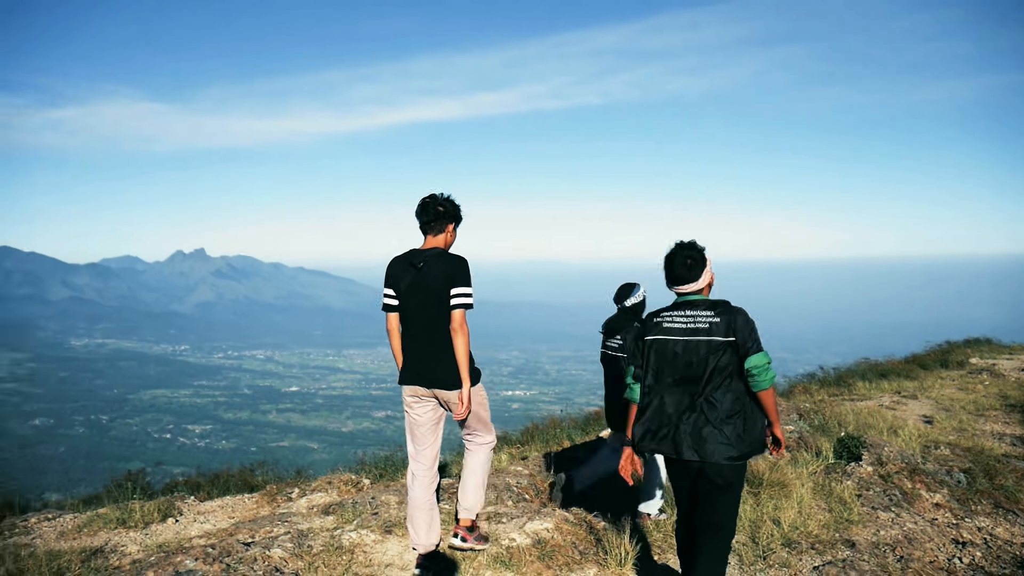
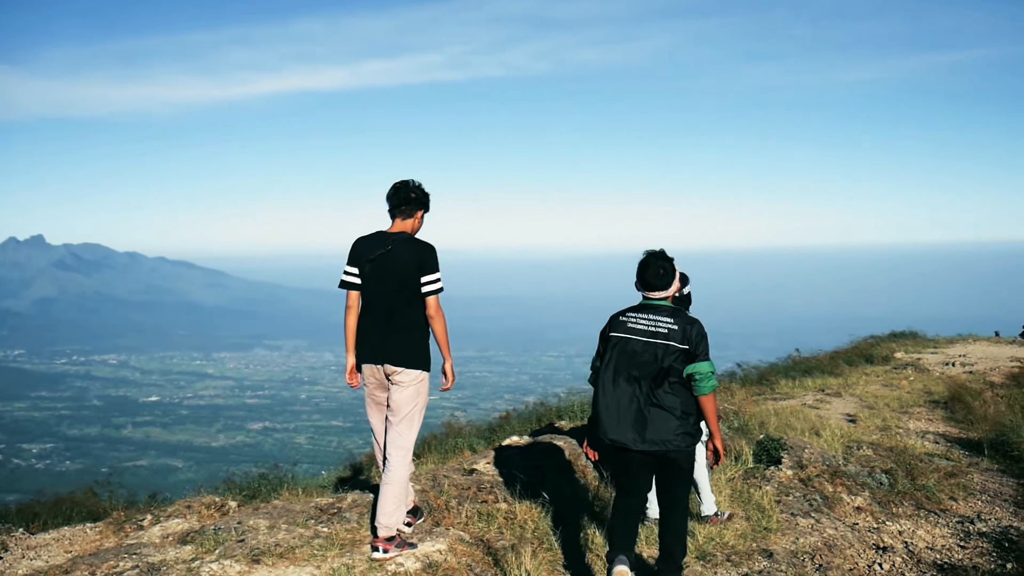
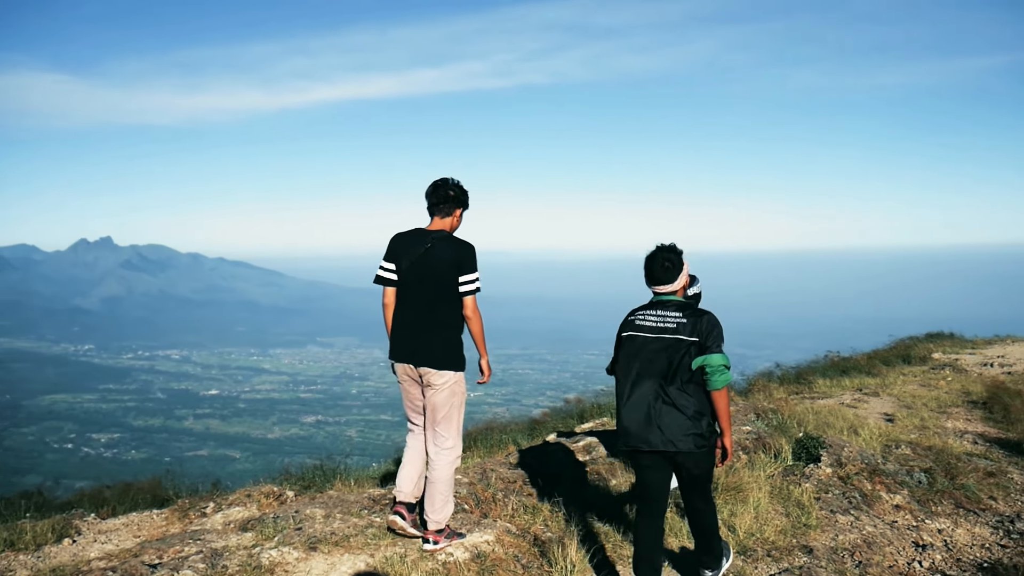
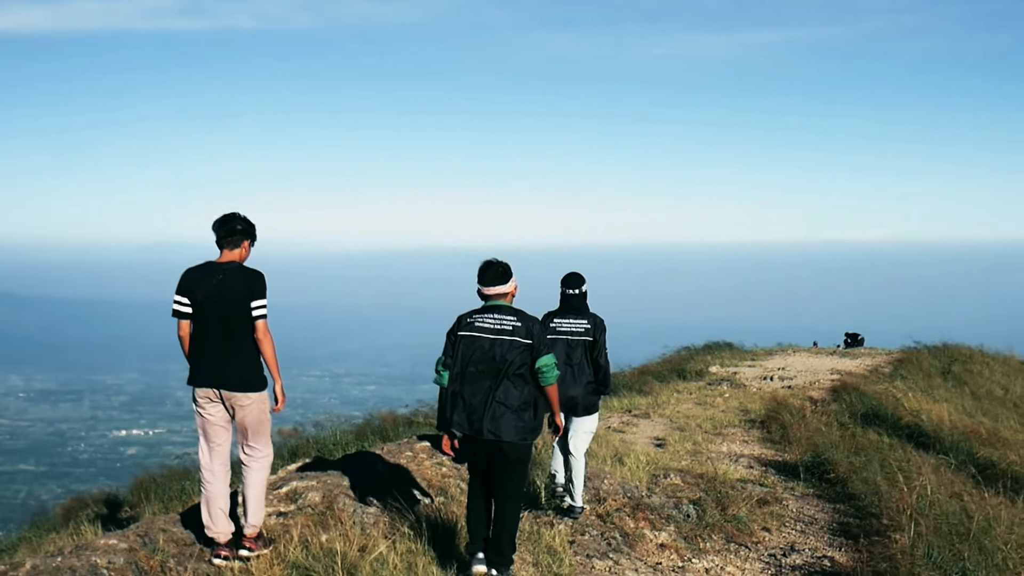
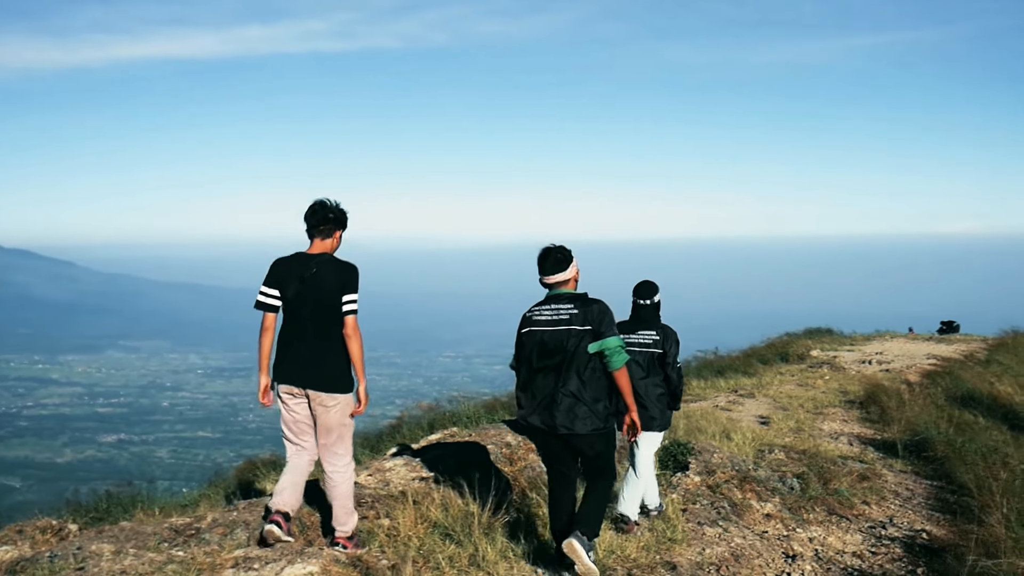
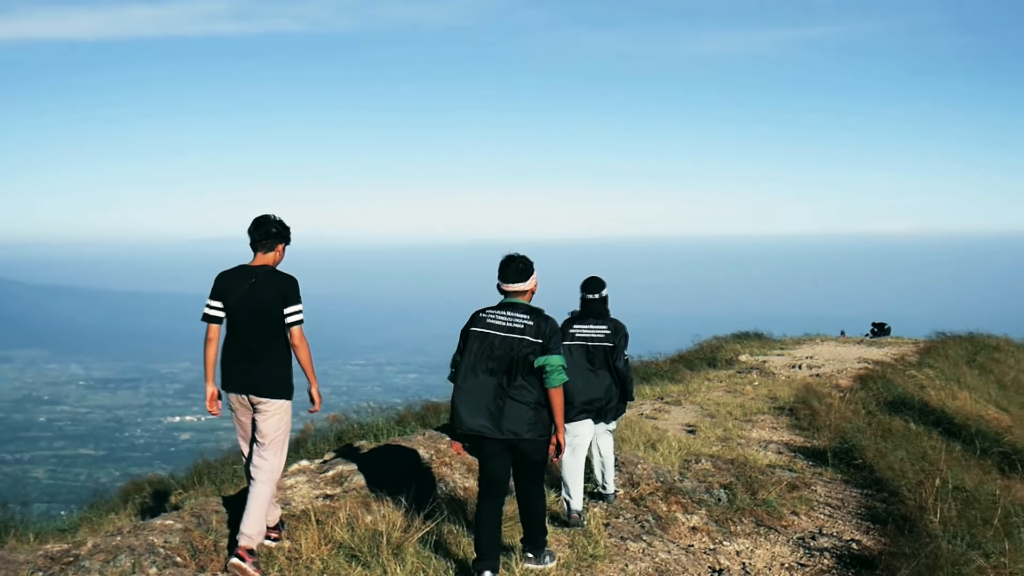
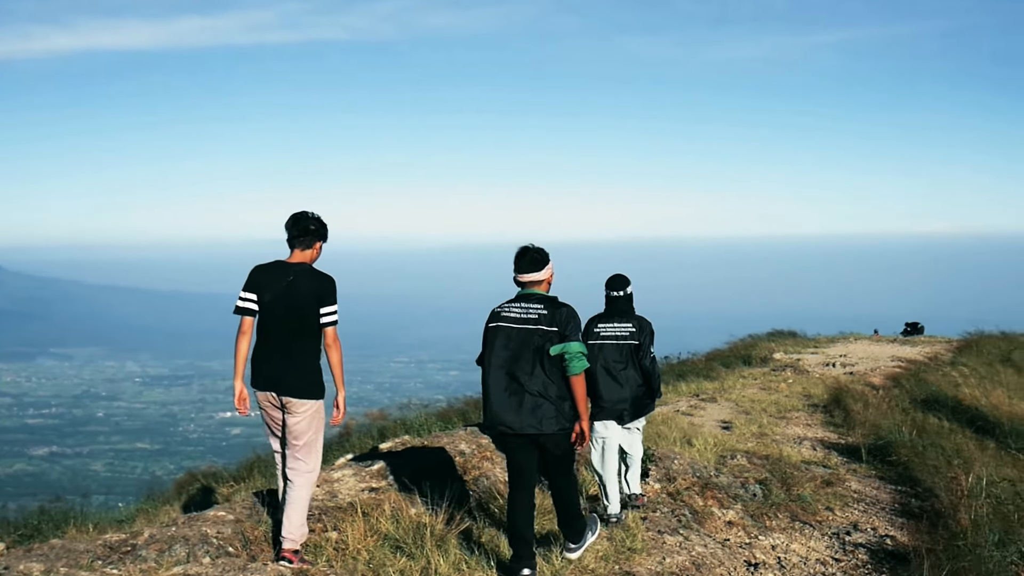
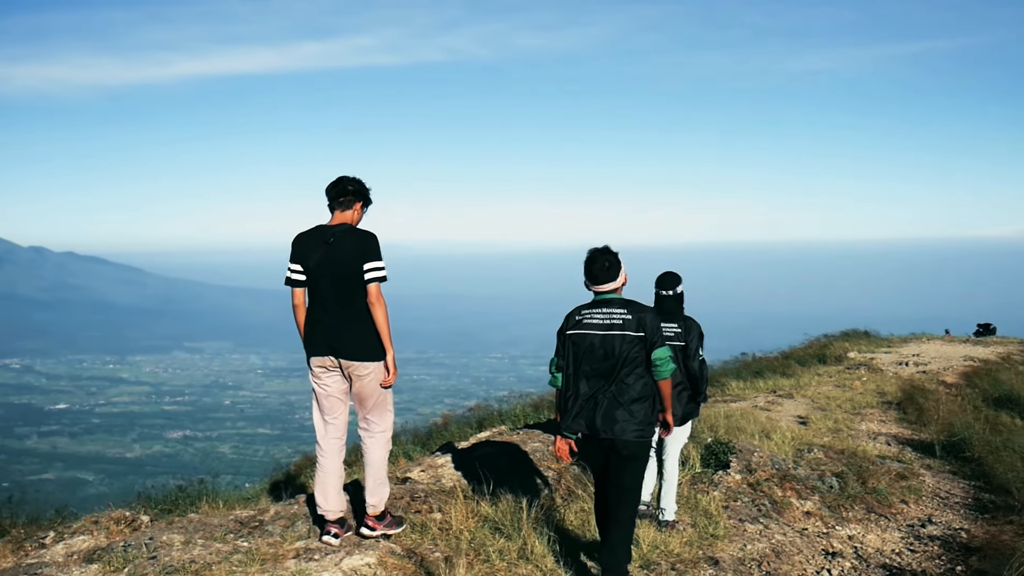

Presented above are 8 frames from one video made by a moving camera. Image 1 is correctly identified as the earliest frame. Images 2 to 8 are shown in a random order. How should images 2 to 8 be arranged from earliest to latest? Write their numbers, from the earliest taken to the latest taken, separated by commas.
3, 2, 8, 5, 7, 6, 4
